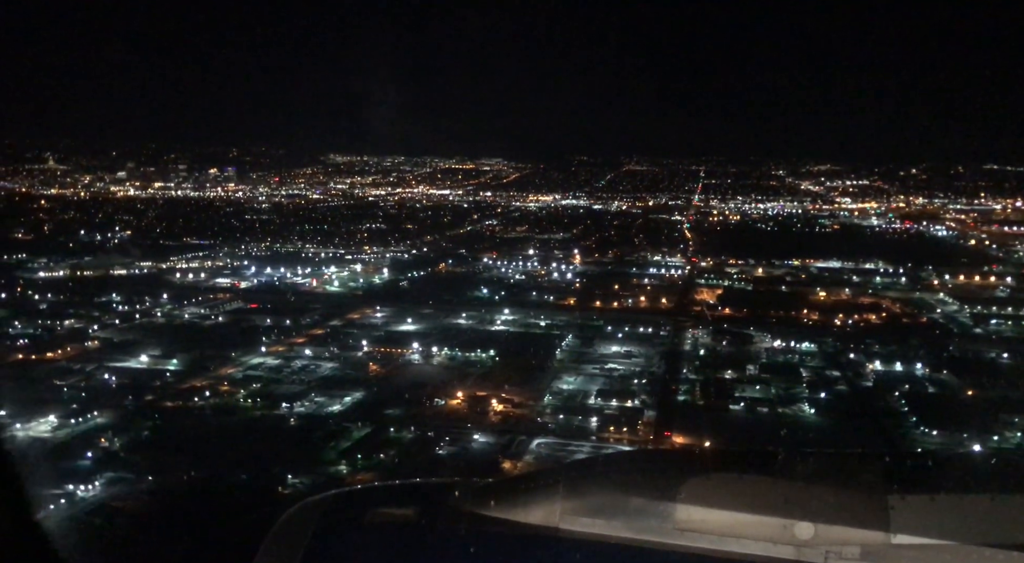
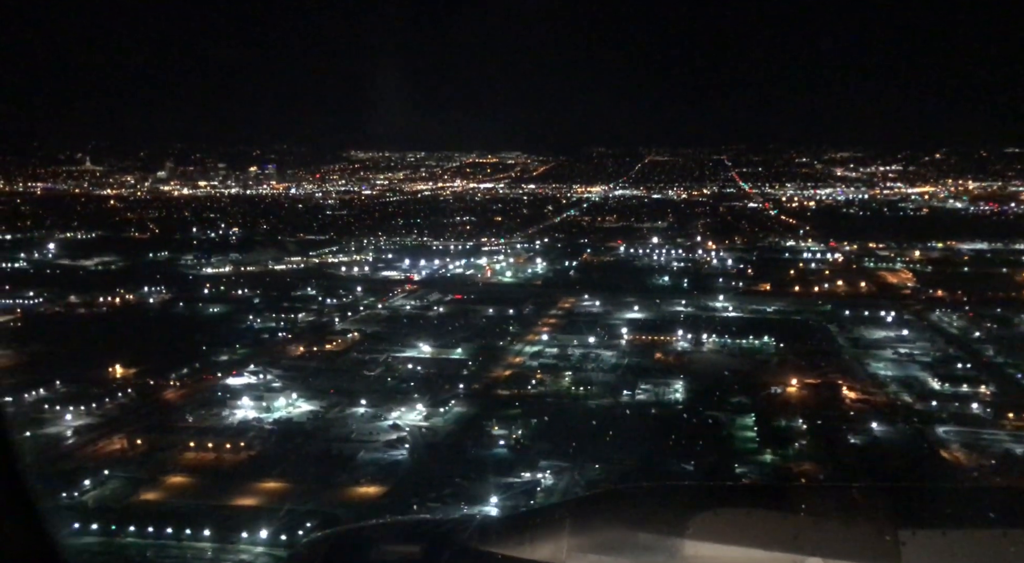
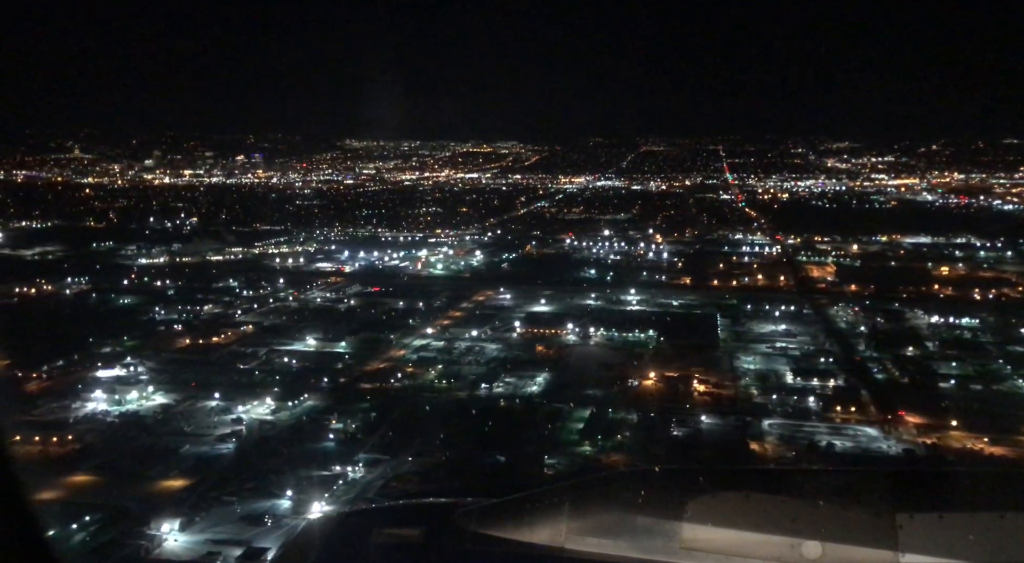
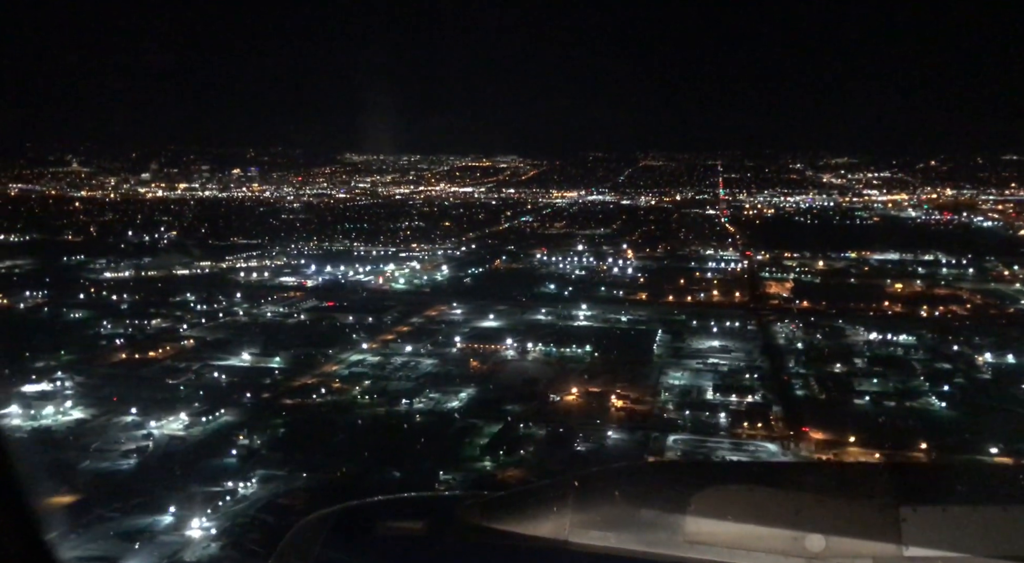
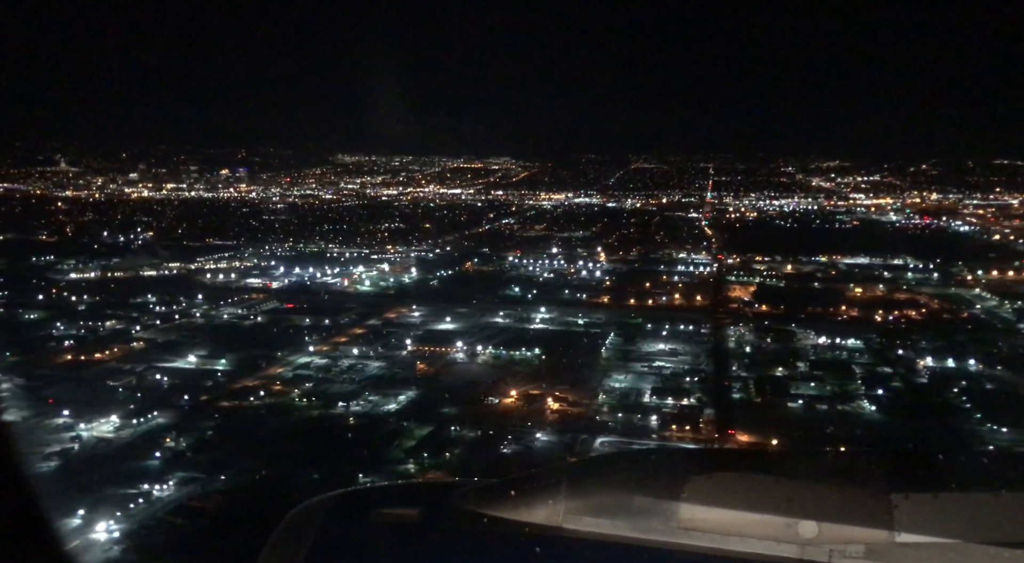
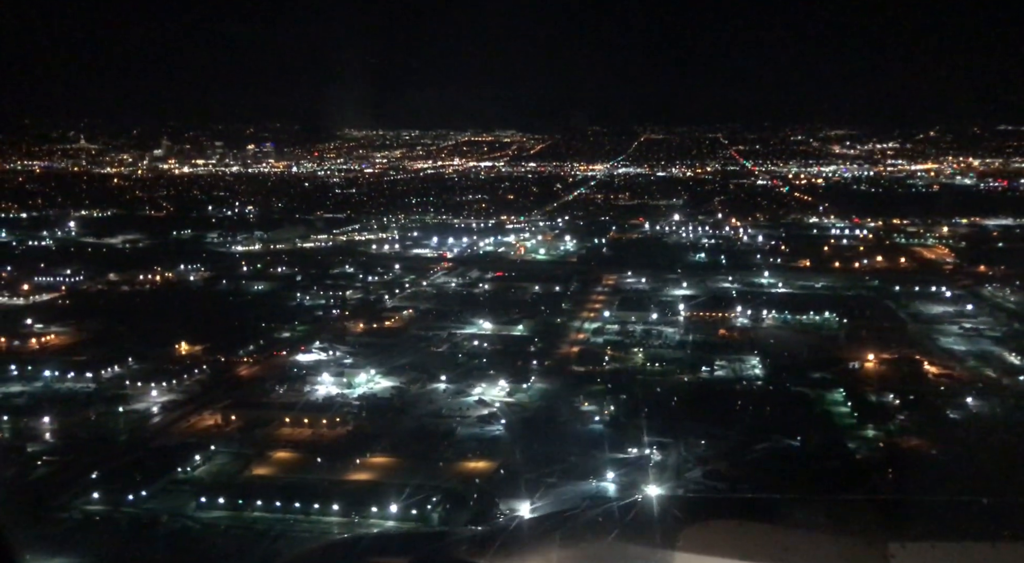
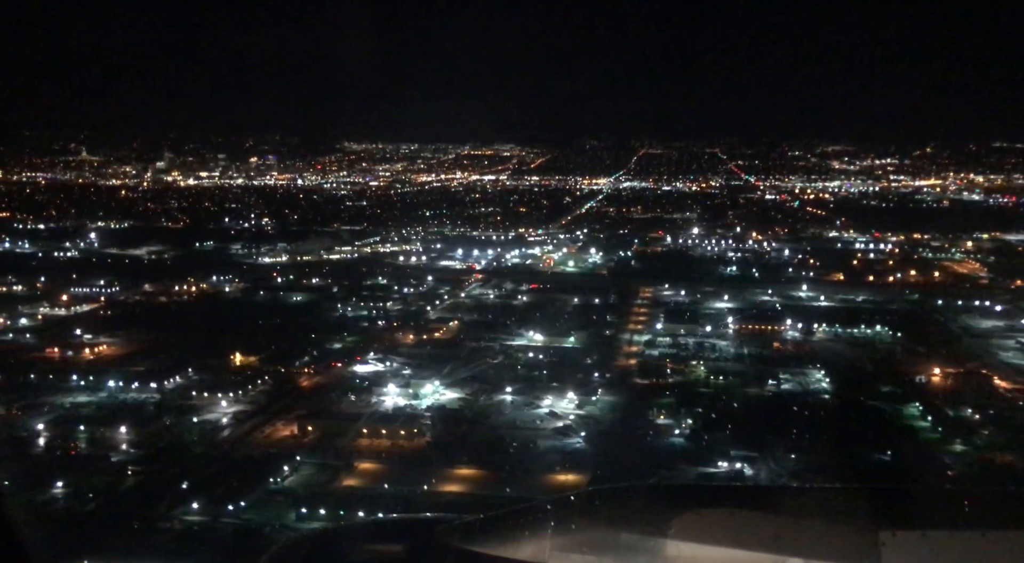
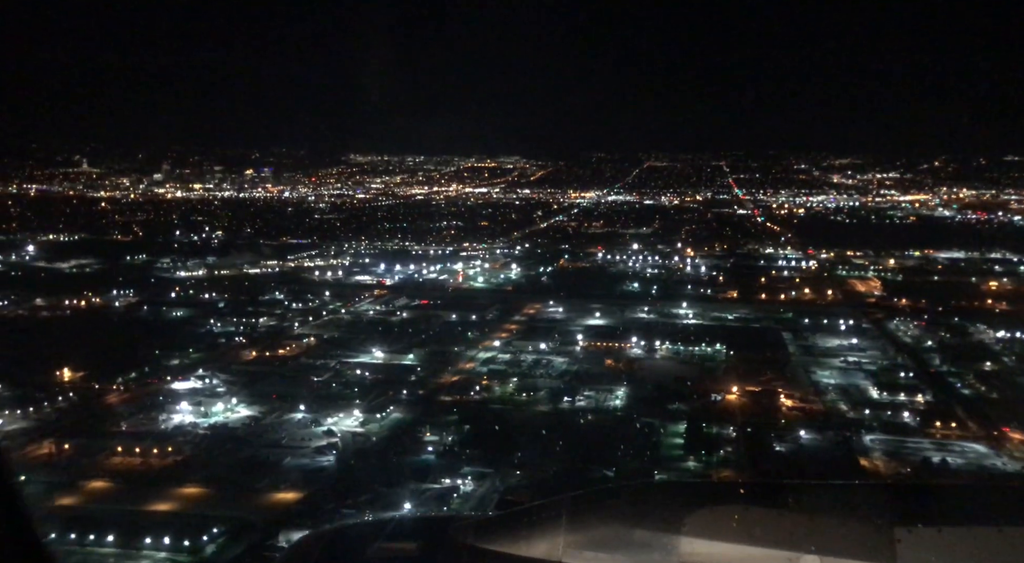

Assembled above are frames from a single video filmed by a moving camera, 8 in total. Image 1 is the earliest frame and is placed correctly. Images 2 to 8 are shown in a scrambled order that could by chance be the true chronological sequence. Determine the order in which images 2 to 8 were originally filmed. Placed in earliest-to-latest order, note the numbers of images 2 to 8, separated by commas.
5, 4, 3, 8, 2, 6, 7
